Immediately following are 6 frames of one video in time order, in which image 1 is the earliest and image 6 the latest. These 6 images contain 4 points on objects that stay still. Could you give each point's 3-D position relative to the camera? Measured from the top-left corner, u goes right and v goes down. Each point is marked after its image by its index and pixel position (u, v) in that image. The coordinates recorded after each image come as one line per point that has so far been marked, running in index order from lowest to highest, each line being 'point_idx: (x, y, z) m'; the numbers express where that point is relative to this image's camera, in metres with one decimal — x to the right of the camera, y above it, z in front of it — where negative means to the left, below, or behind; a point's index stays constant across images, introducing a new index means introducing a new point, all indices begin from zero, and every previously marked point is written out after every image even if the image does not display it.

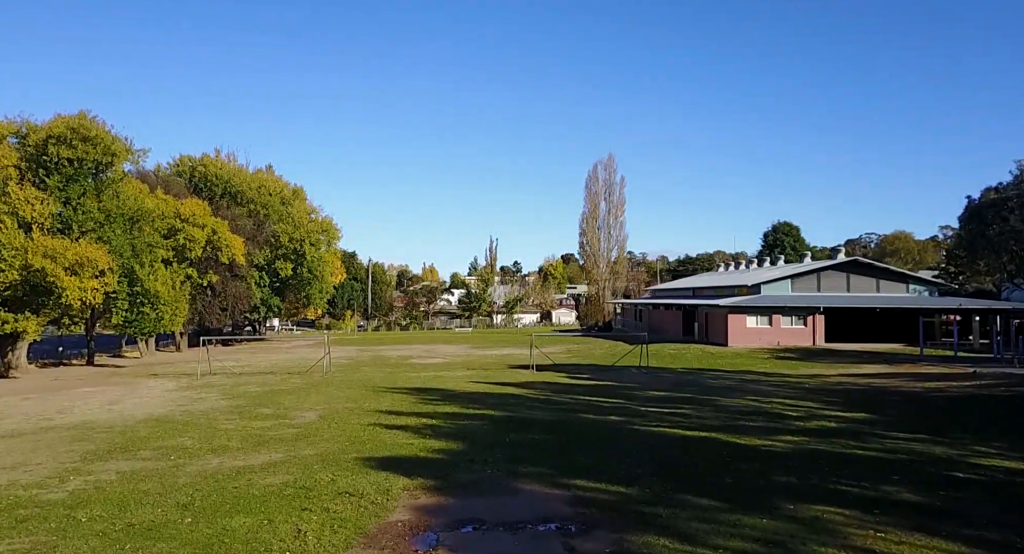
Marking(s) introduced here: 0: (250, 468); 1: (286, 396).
0: (-3.5, -2.6, +10.0) m
1: (-5.6, -2.9, +18.4) m
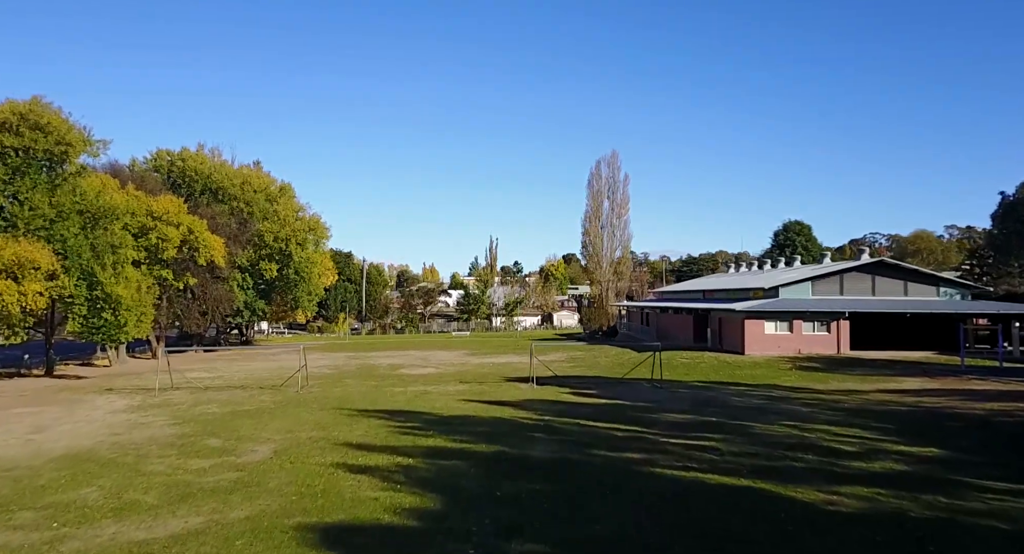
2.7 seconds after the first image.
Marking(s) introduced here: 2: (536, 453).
0: (-3.6, -2.7, +7.5) m
1: (-5.6, -3.0, +15.8) m
2: (+0.4, -2.9, +12.3) m
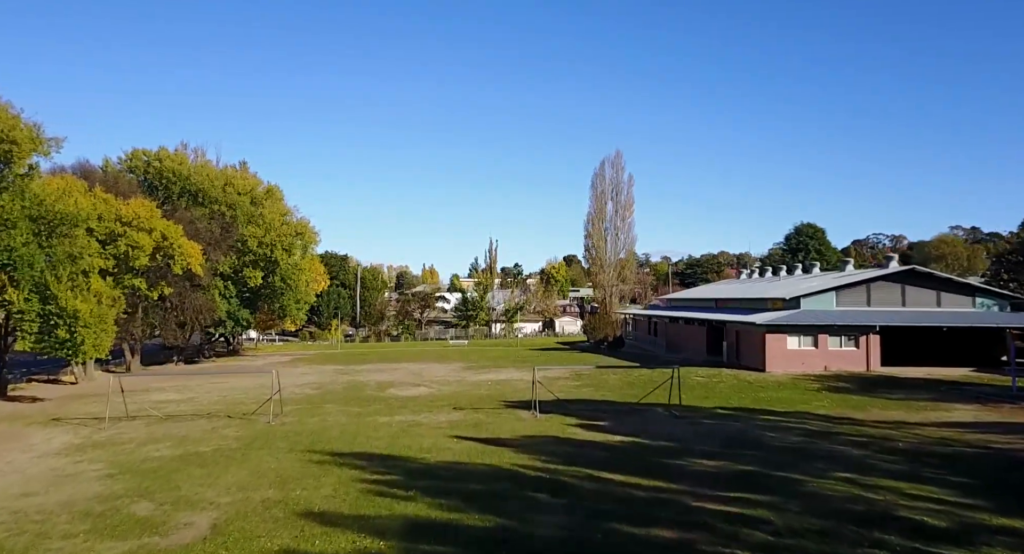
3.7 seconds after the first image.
0: (-3.6, -3.1, +4.9) m
1: (-5.6, -3.4, +13.2) m
2: (+0.4, -3.3, +9.7) m
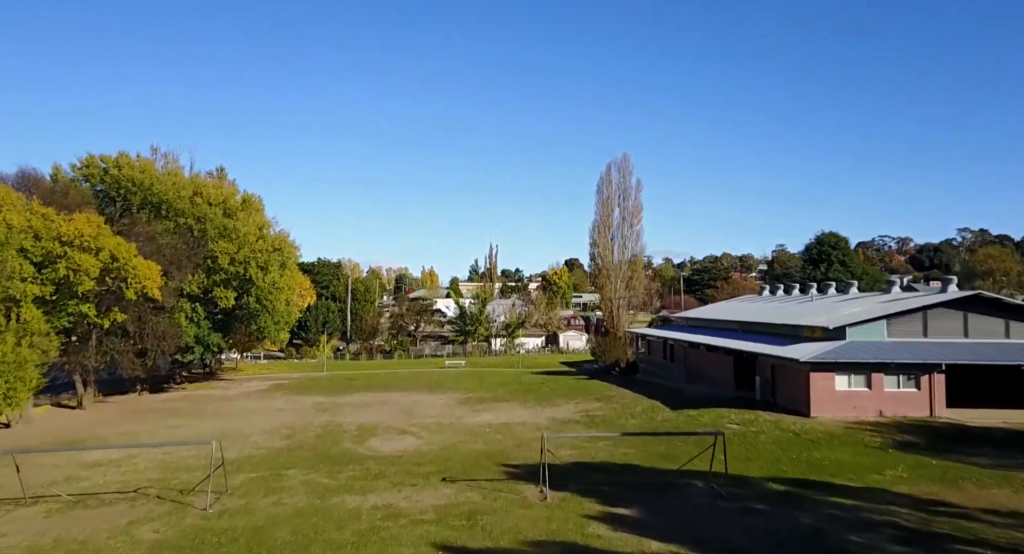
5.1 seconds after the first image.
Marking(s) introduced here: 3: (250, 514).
0: (-3.6, -4.0, +0.8) m
1: (-5.6, -4.4, +9.2) m
2: (+0.4, -4.2, +5.7) m
3: (-5.1, -4.6, +14.6) m
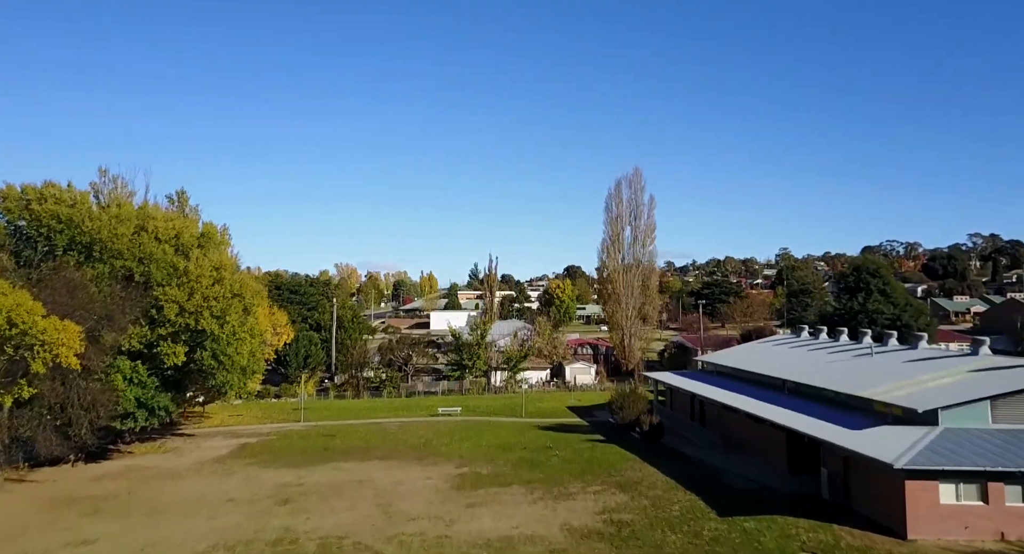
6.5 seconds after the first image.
0: (-3.4, -6.0, -4.8) m
1: (-5.4, -6.4, +3.5) m
2: (+0.6, -6.2, 0.0) m
3: (-5.0, -6.6, +8.9) m
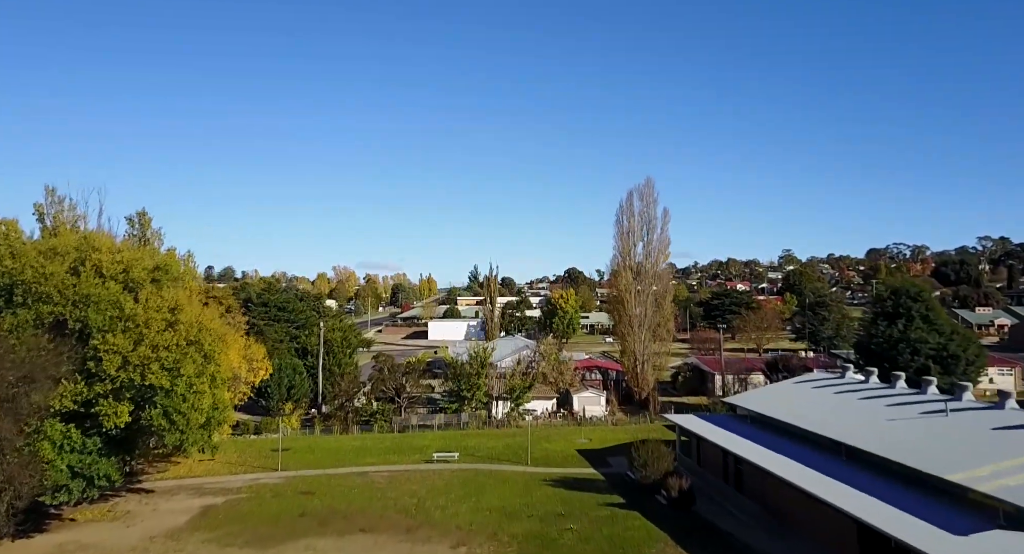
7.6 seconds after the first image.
0: (-3.2, -7.5, -9.6) m
1: (-5.2, -7.9, -1.2) m
2: (+0.8, -7.7, -4.7) m
3: (-4.7, -8.1, +4.2) m
